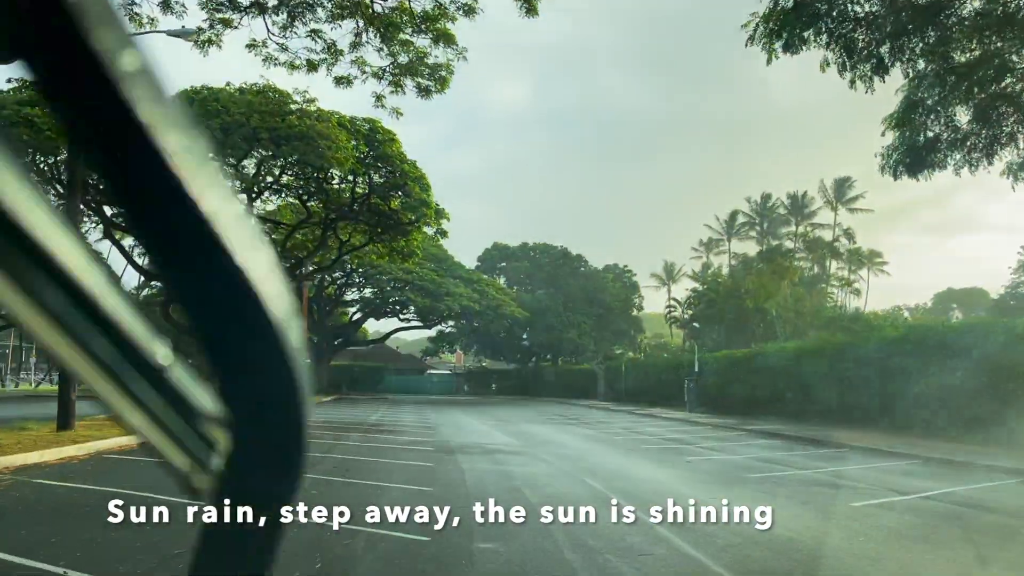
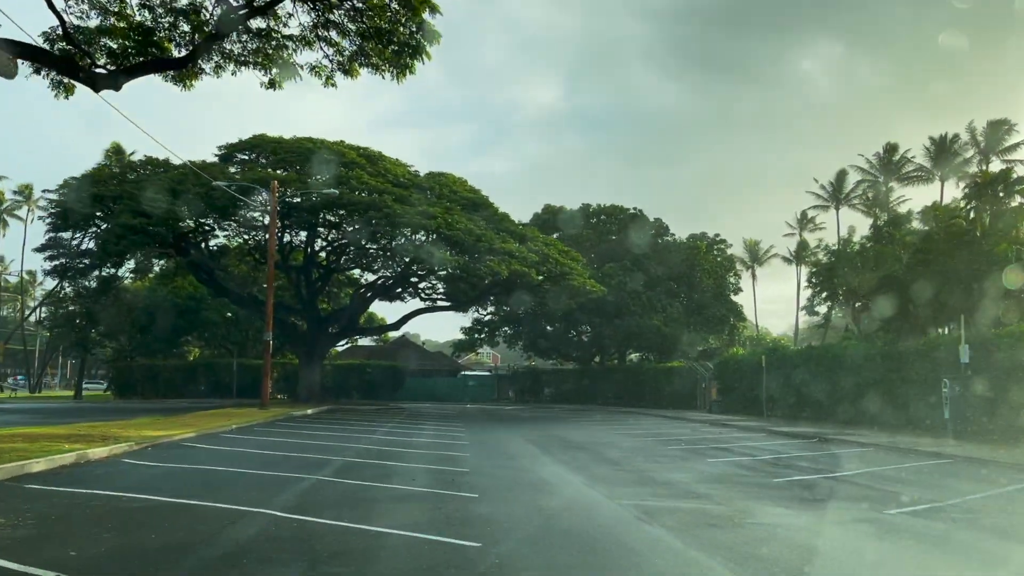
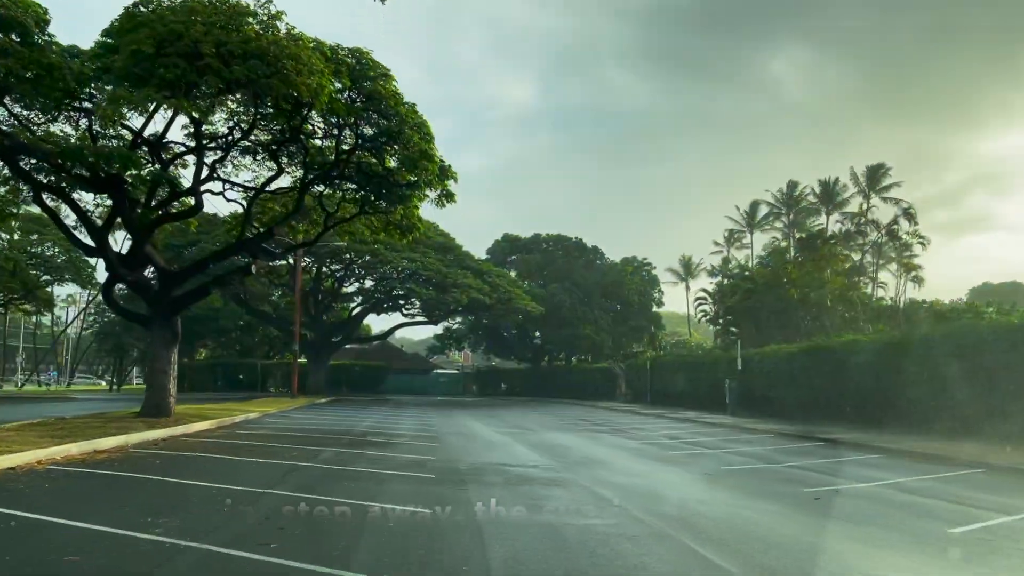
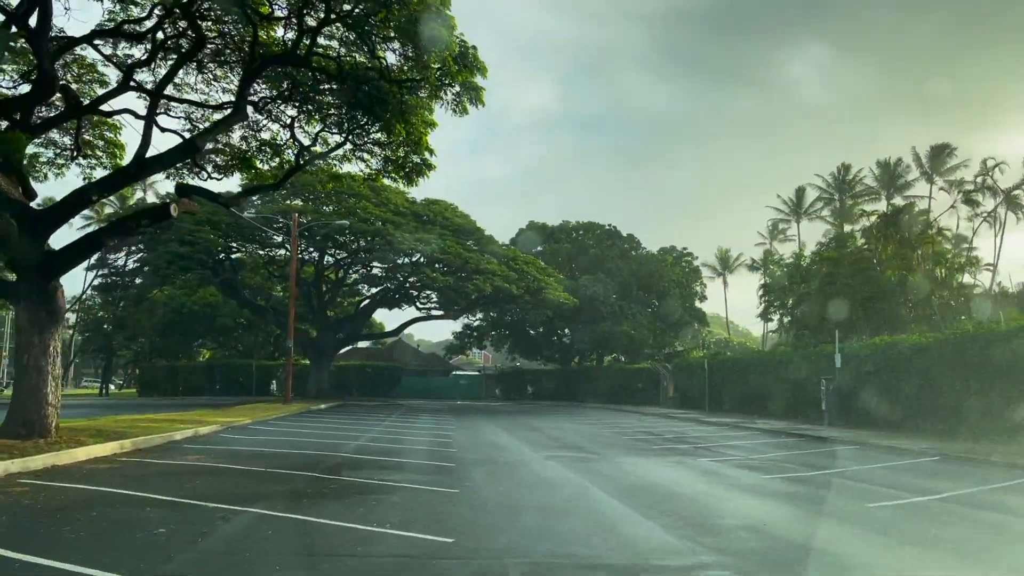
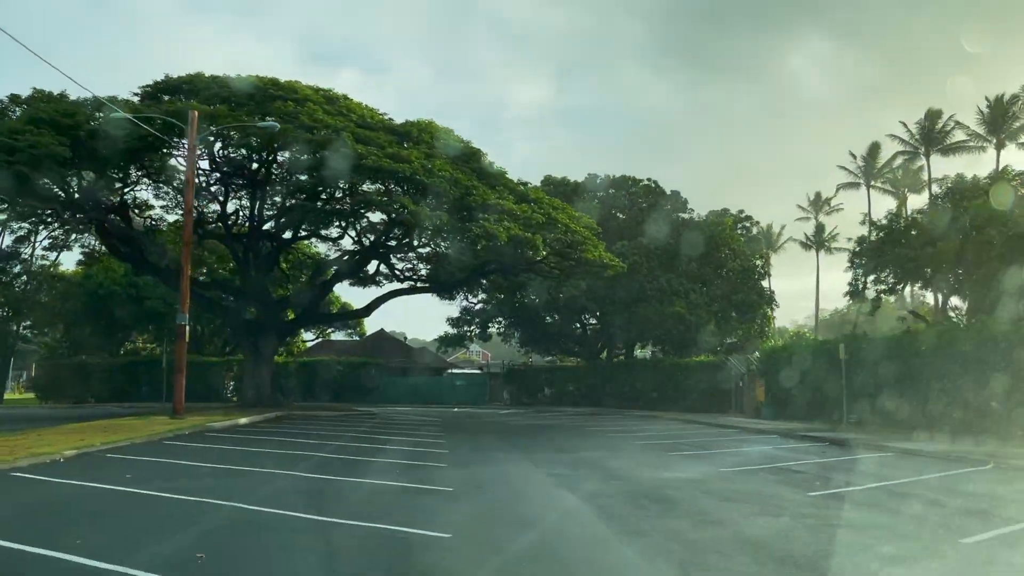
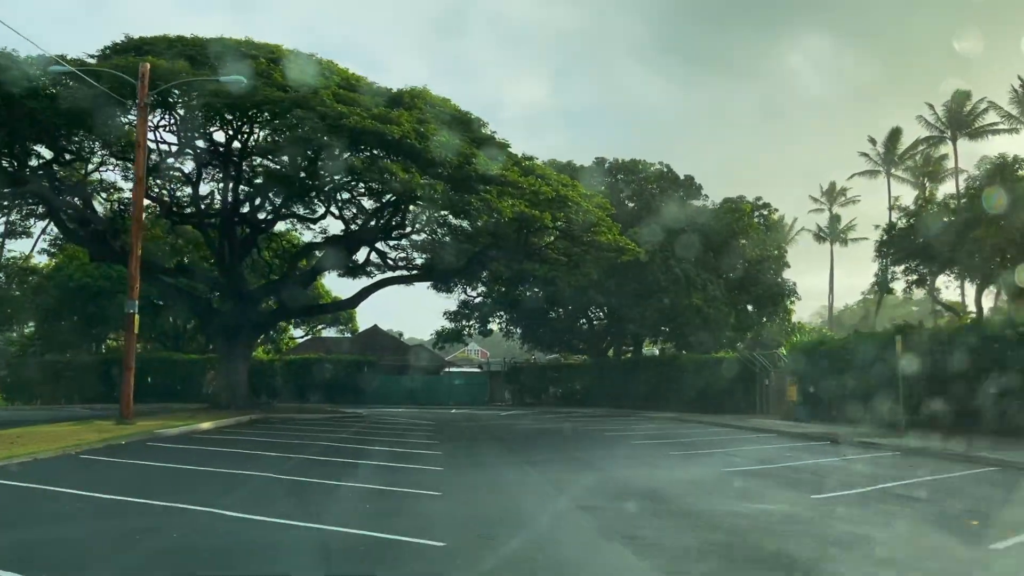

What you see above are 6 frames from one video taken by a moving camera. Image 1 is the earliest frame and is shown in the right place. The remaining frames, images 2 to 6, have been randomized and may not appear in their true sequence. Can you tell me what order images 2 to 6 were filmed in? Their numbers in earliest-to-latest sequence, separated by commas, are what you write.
3, 4, 2, 5, 6
